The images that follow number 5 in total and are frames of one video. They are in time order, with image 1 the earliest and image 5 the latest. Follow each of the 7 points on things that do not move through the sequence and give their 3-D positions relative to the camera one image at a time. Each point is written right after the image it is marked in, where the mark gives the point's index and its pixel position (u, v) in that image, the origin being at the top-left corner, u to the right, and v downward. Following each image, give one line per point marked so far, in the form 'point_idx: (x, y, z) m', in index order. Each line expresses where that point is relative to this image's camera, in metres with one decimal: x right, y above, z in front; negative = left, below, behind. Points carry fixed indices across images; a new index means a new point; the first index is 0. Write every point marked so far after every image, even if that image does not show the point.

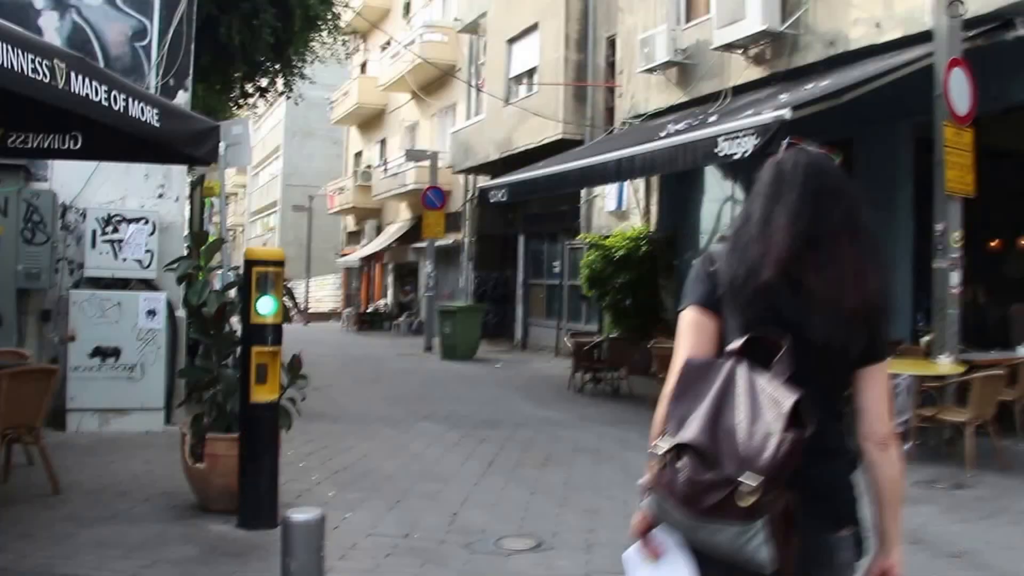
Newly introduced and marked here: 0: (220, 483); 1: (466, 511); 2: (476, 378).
0: (-1.4, -1.0, +7.1) m
1: (-0.2, -1.2, +7.6) m
2: (-0.5, -1.1, +17.7) m
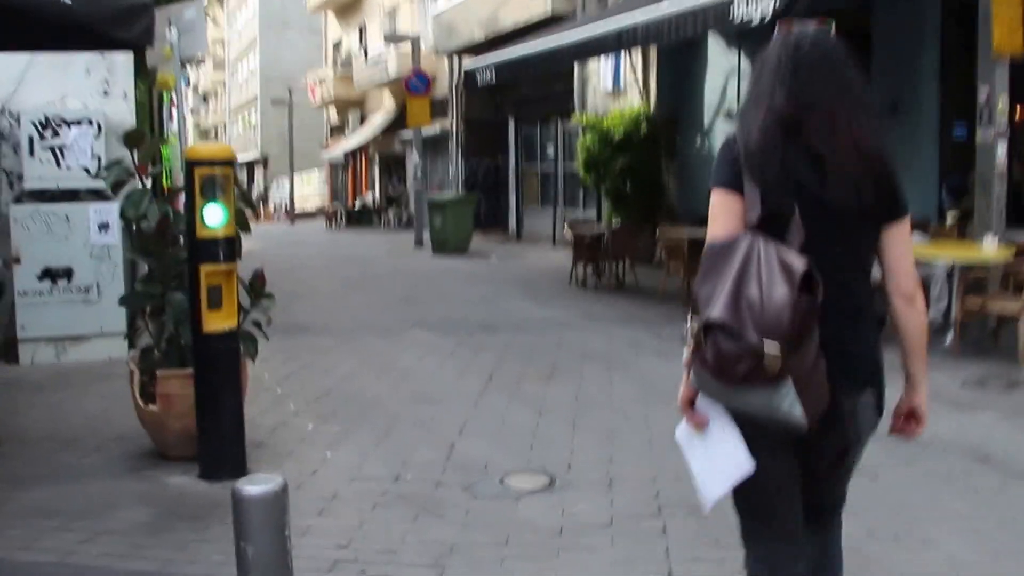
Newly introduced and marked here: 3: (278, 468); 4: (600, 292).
0: (-1.4, -0.6, +6.1) m
1: (-0.2, -0.7, +6.6) m
2: (-0.5, +0.2, +16.7) m
3: (-1.0, -0.8, +6.1) m
4: (+0.9, 0.0, +13.8) m
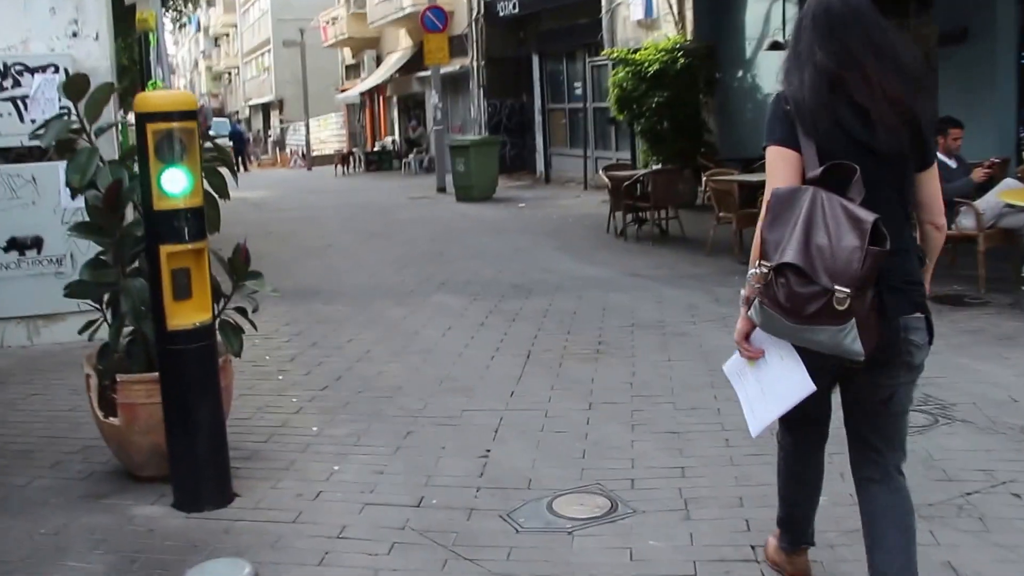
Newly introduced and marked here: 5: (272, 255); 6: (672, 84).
0: (-1.3, -0.5, +4.9) m
1: (0.0, -0.6, +5.4) m
2: (-0.2, +0.7, +15.5) m
3: (-0.8, -0.7, +5.0) m
4: (+1.1, +0.4, +12.6) m
5: (-2.2, +0.3, +13.6) m
6: (+1.7, +2.2, +15.2) m
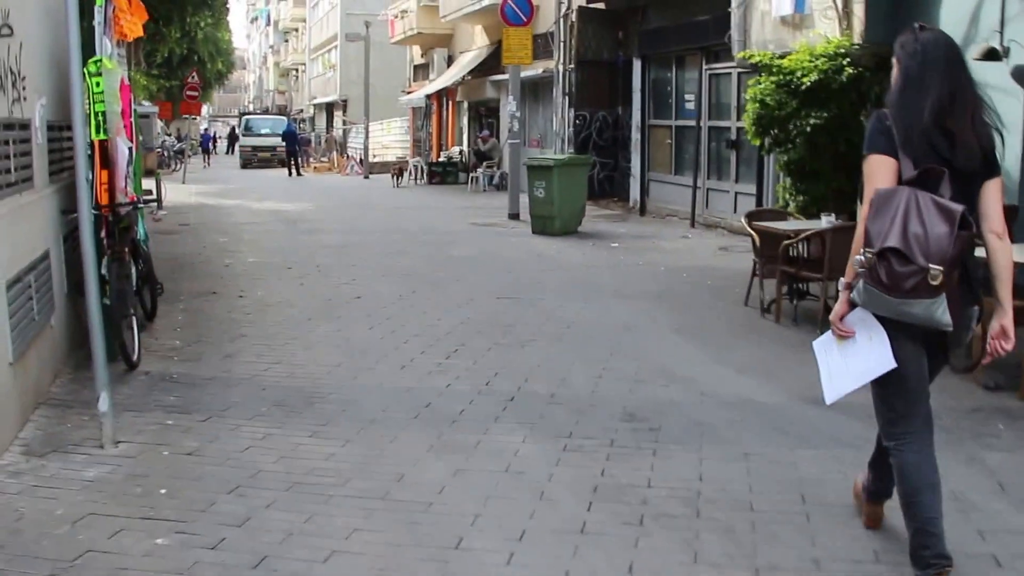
0: (-1.0, -1.0, +1.2) m
1: (+0.2, -1.1, +1.6) m
2: (+0.6, +0.1, +11.7) m
3: (-0.6, -1.2, +1.2) m
4: (+1.8, -0.2, +8.7) m
5: (-1.6, -0.2, +9.8) m
6: (+2.5, +1.5, +11.3) m
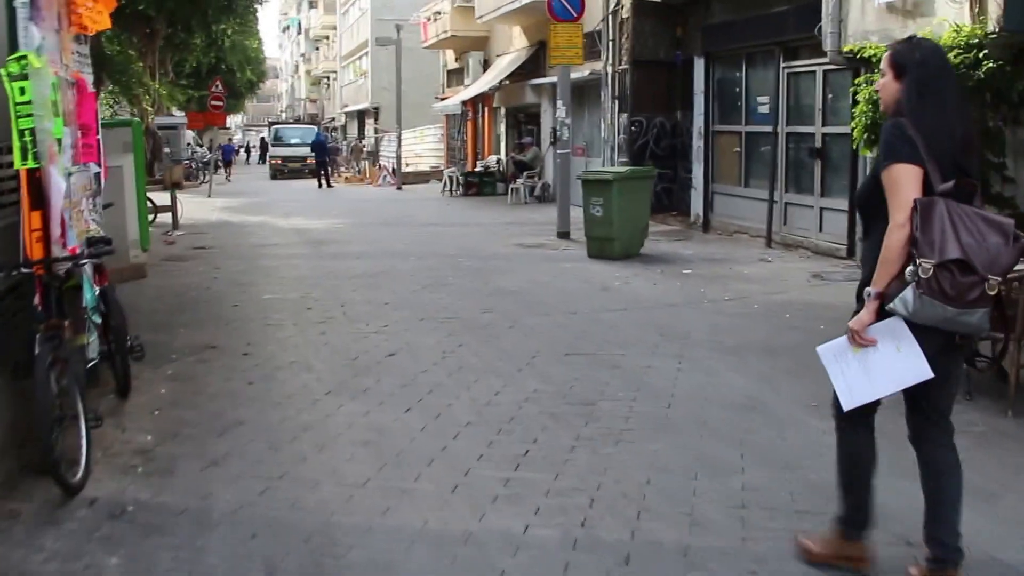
0: (-0.8, -1.3, -1.0) m
1: (+0.4, -1.4, -0.6) m
2: (+1.1, -0.2, +9.5) m
3: (-0.4, -1.5, -0.9) m
4: (+2.1, -0.5, +6.5) m
5: (-1.2, -0.5, +7.7) m
6: (+3.0, +1.2, +9.1) m
